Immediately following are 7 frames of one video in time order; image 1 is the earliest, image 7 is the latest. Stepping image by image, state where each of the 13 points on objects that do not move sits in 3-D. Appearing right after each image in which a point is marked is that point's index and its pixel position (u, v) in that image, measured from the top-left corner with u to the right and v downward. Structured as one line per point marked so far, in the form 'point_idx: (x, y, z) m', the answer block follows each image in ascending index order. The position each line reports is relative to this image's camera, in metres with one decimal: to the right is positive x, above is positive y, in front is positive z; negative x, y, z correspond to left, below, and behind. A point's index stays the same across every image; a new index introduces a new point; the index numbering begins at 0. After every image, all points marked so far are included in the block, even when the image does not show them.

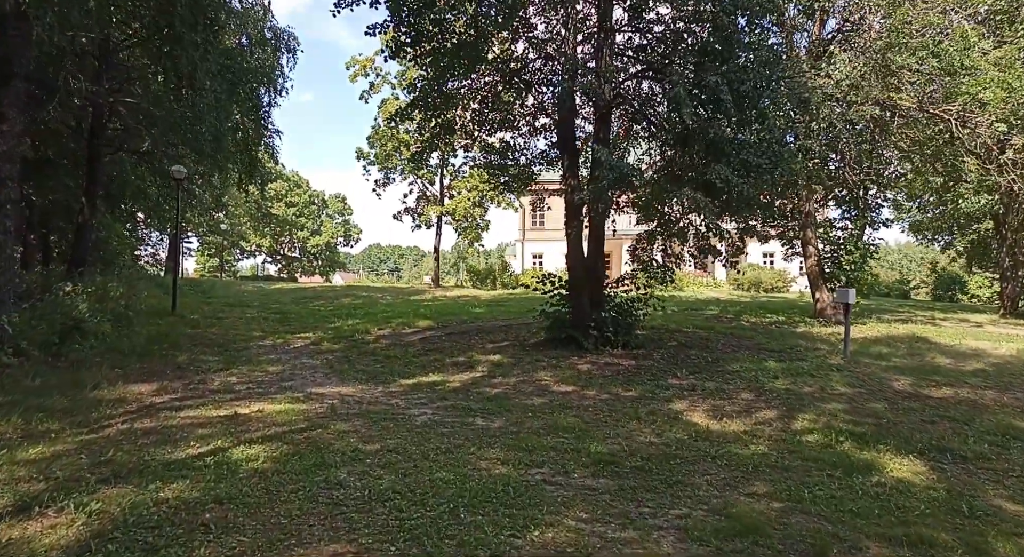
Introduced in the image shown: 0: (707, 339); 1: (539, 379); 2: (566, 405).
0: (+3.1, -1.0, +10.6) m
1: (+0.3, -1.2, +8.3) m
2: (+0.6, -1.3, +7.1) m
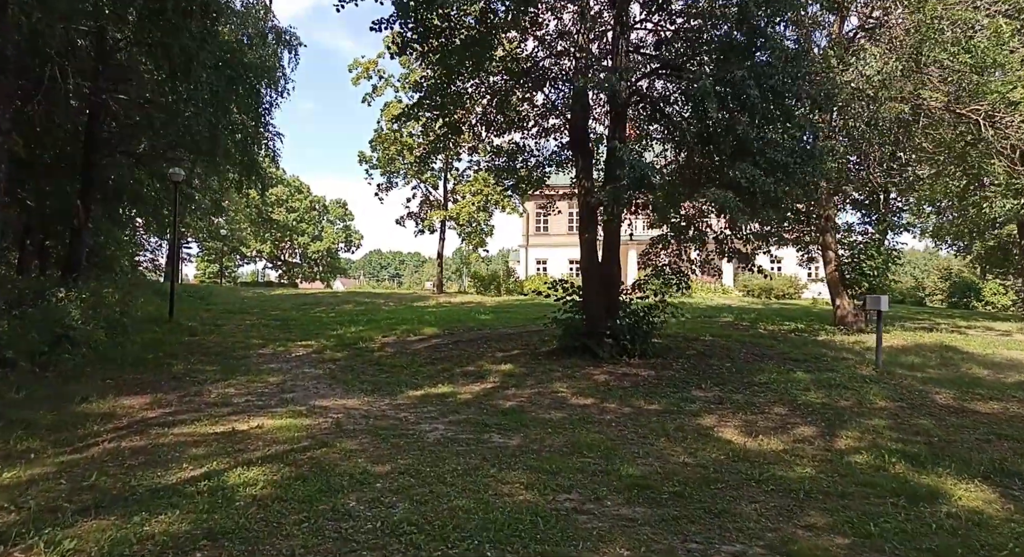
0: (+3.3, -1.1, +10.2) m
1: (+0.5, -1.3, +7.8) m
2: (+0.7, -1.4, +6.6) m
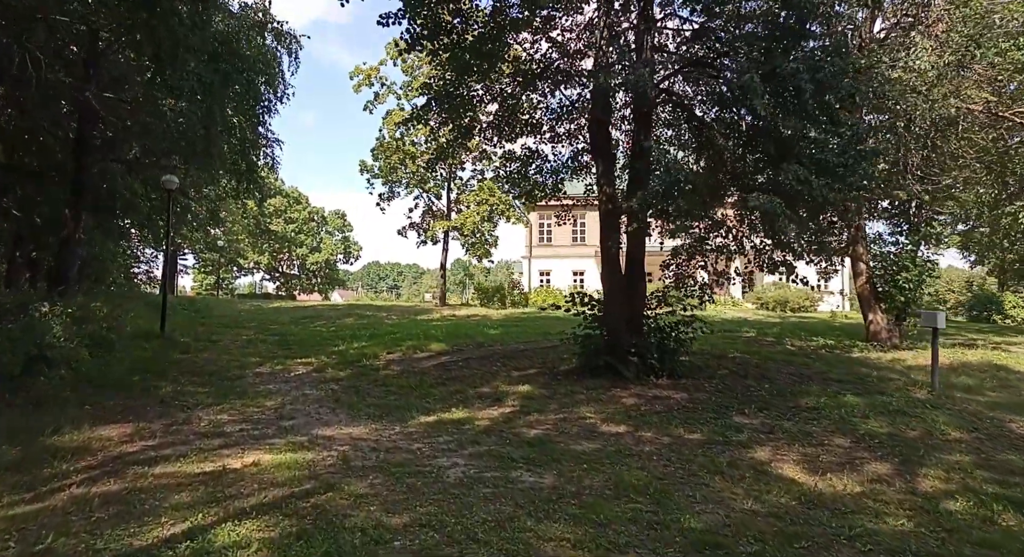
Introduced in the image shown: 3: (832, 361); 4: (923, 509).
0: (+3.5, -1.2, +9.4) m
1: (+0.7, -1.5, +7.1) m
2: (+1.0, -1.5, +5.9) m
3: (+4.8, -1.2, +10.2) m
4: (+2.6, -1.5, +4.3) m
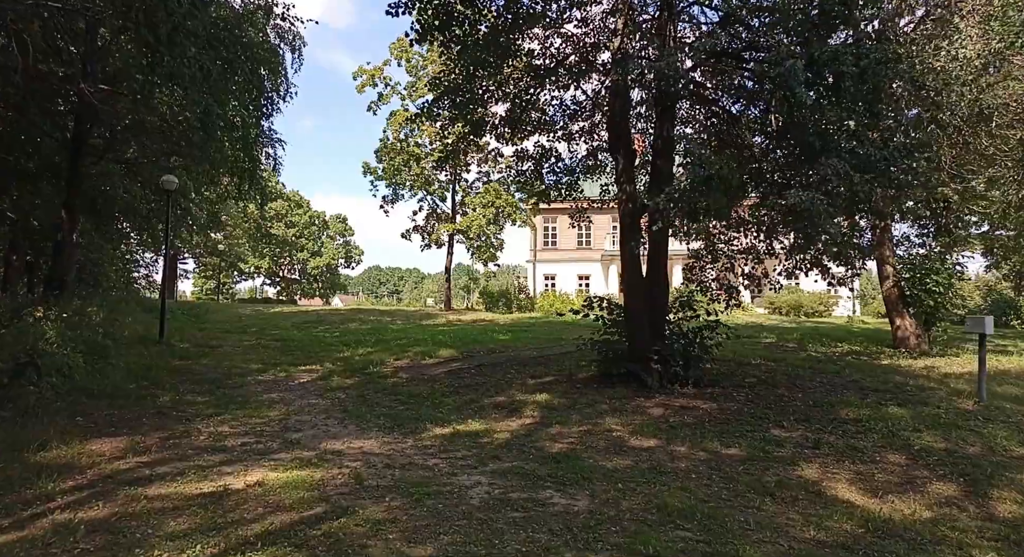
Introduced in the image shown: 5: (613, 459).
0: (+3.7, -1.3, +9.0) m
1: (+0.9, -1.5, +6.6) m
2: (+1.2, -1.5, +5.4) m
3: (+5.0, -1.3, +9.7) m
4: (+2.8, -1.5, +3.8) m
5: (+0.9, -1.5, +5.7) m
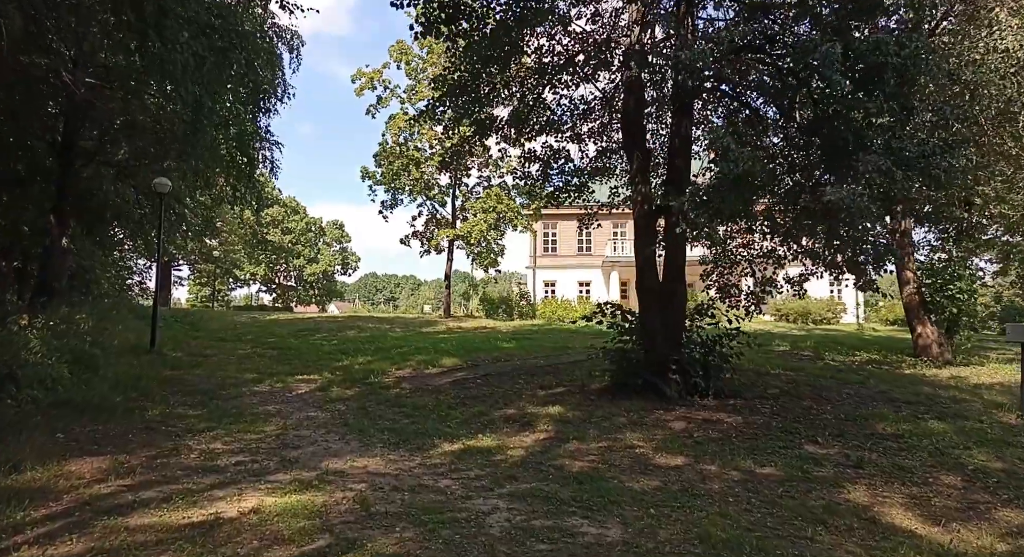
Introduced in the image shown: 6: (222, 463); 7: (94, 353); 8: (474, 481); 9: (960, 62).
0: (+3.8, -1.4, +8.5) m
1: (+1.1, -1.5, +6.2) m
2: (+1.3, -1.6, +5.0) m
3: (+5.2, -1.4, +9.3) m
4: (+3.0, -1.5, +3.4) m
5: (+1.0, -1.6, +5.3) m
6: (-2.4, -1.5, +5.5) m
7: (-6.1, -1.1, +9.9) m
8: (-0.3, -1.6, +5.2) m
9: (+5.8, +2.8, +8.8) m
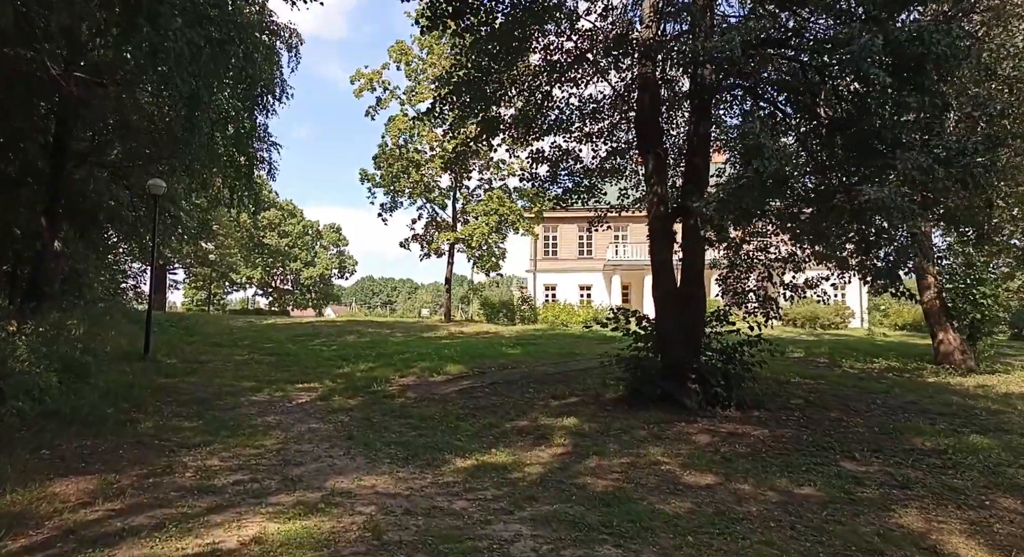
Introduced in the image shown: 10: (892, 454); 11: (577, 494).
0: (+3.9, -1.4, +8.2) m
1: (+1.2, -1.6, +5.8) m
2: (+1.5, -1.6, +4.6) m
3: (+5.3, -1.4, +8.9) m
4: (+3.1, -1.5, +3.0) m
5: (+1.1, -1.6, +4.9) m
6: (-2.2, -1.5, +5.1) m
7: (-6.0, -1.2, +9.5) m
8: (-0.1, -1.6, +4.8) m
9: (+6.0, +2.7, +8.5) m
10: (+3.2, -1.5, +5.7) m
11: (+0.5, -1.6, +5.0) m
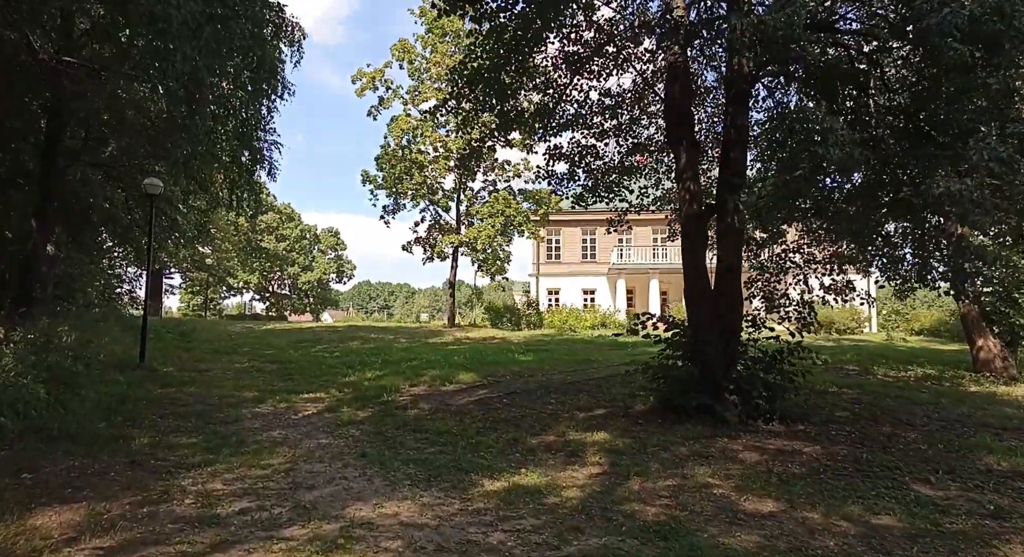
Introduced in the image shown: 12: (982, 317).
0: (+4.2, -1.4, +7.6) m
1: (+1.5, -1.6, +5.2) m
2: (+1.7, -1.6, +4.0) m
3: (+5.5, -1.5, +8.4) m
4: (+3.4, -1.5, +2.5) m
5: (+1.4, -1.6, +4.3) m
6: (-1.9, -1.6, +4.5) m
7: (-5.8, -1.2, +8.9) m
8: (+0.1, -1.6, +4.3) m
9: (+6.2, +2.7, +7.9) m
10: (+3.5, -1.5, +5.2) m
11: (+0.8, -1.6, +4.4) m
12: (+7.0, -0.5, +10.1) m
